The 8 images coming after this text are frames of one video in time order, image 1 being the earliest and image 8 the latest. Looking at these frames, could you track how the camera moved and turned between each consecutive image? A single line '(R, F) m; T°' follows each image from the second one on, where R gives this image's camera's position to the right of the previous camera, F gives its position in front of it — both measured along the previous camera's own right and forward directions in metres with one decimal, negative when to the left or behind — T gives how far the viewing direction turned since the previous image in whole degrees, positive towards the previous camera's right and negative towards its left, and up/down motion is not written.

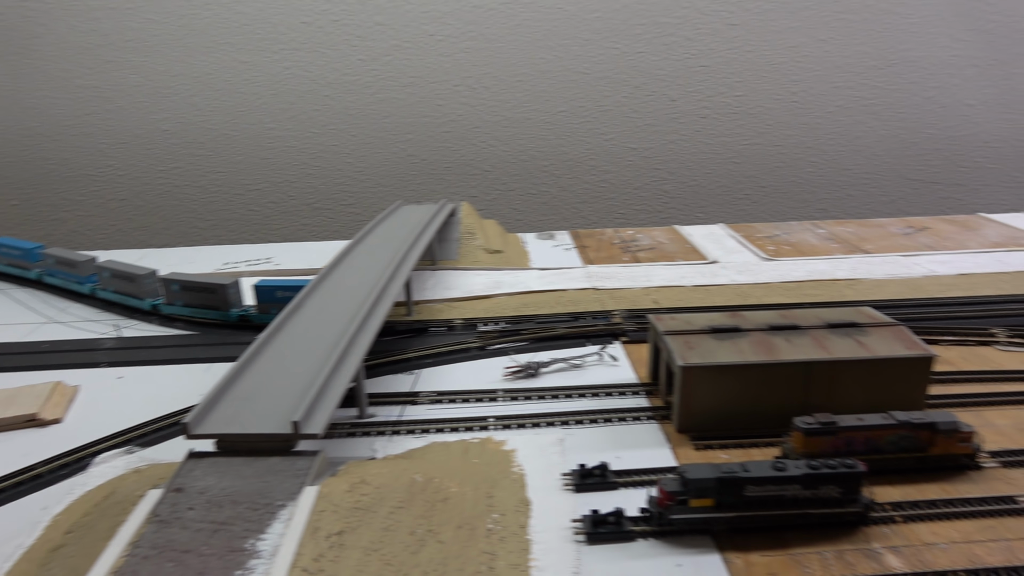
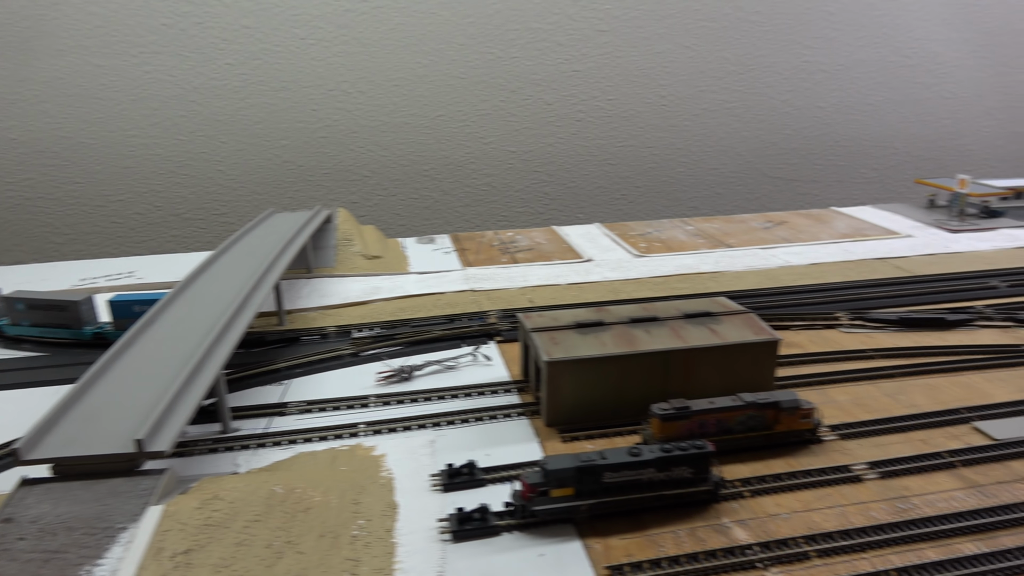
(+0.2, 0.0) m; +8°
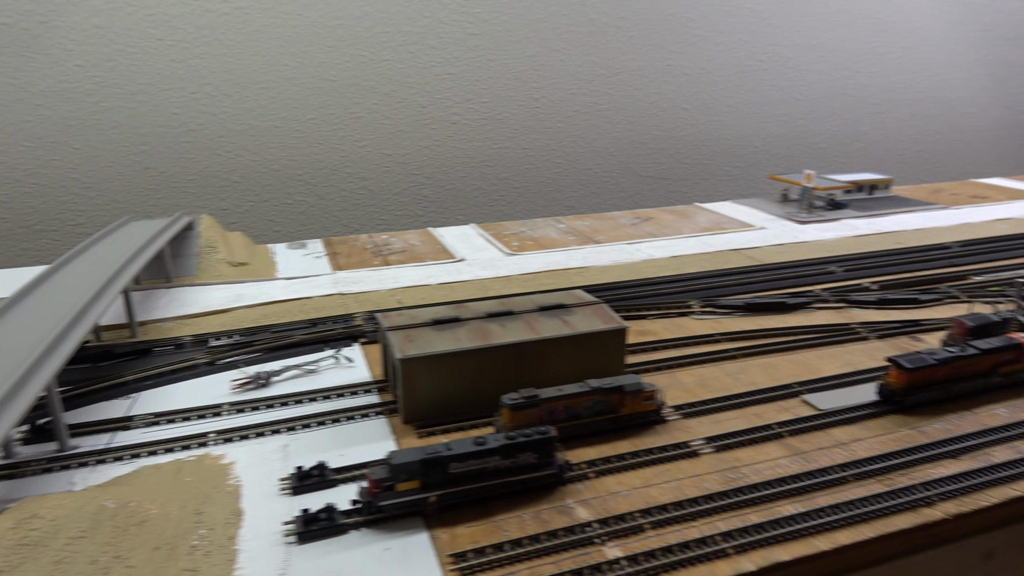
(+0.4, -0.1) m; +8°
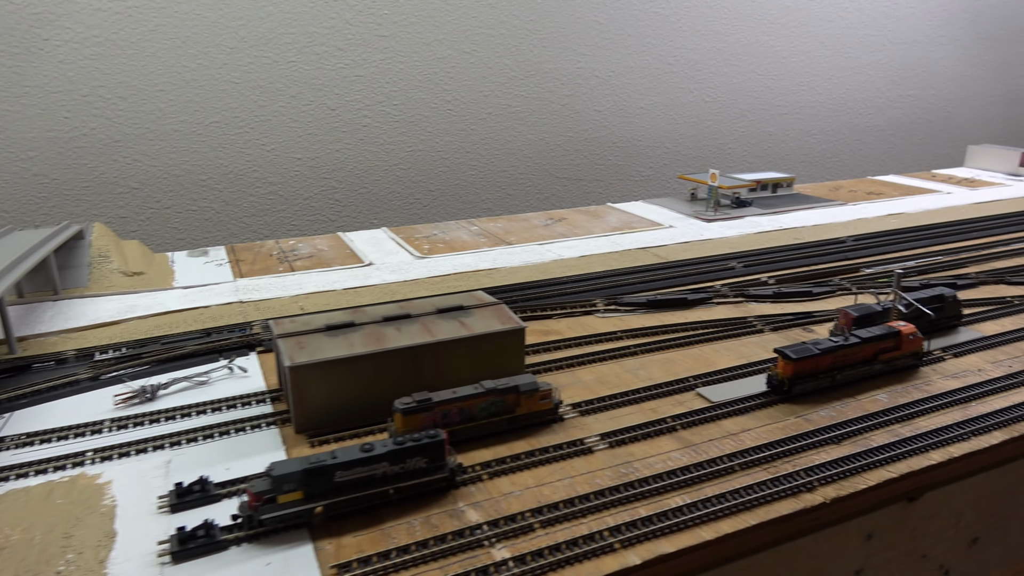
(+0.3, 0.0) m; +5°
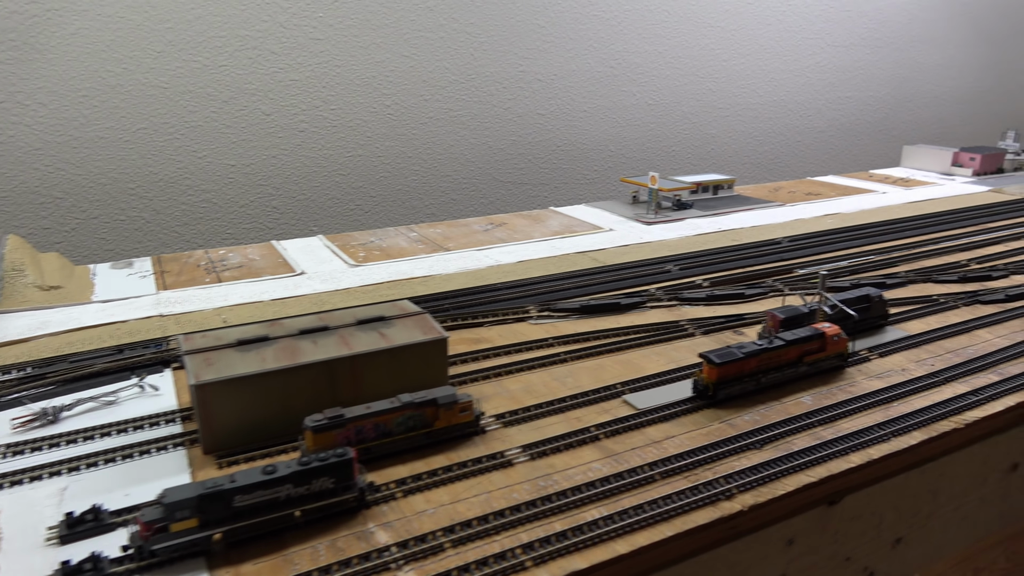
(+0.3, +0.1) m; +3°
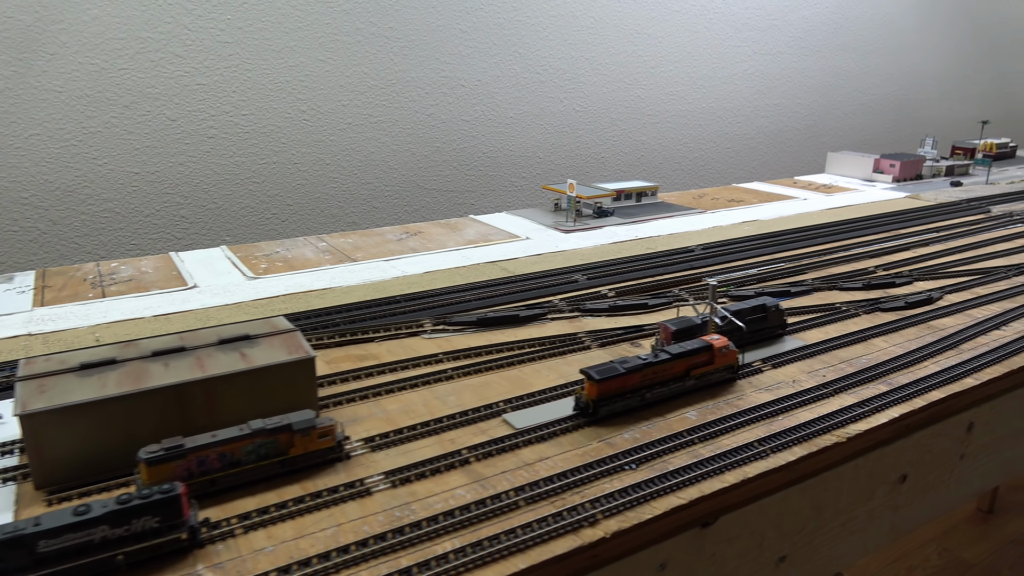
(+0.6, +0.2) m; +3°
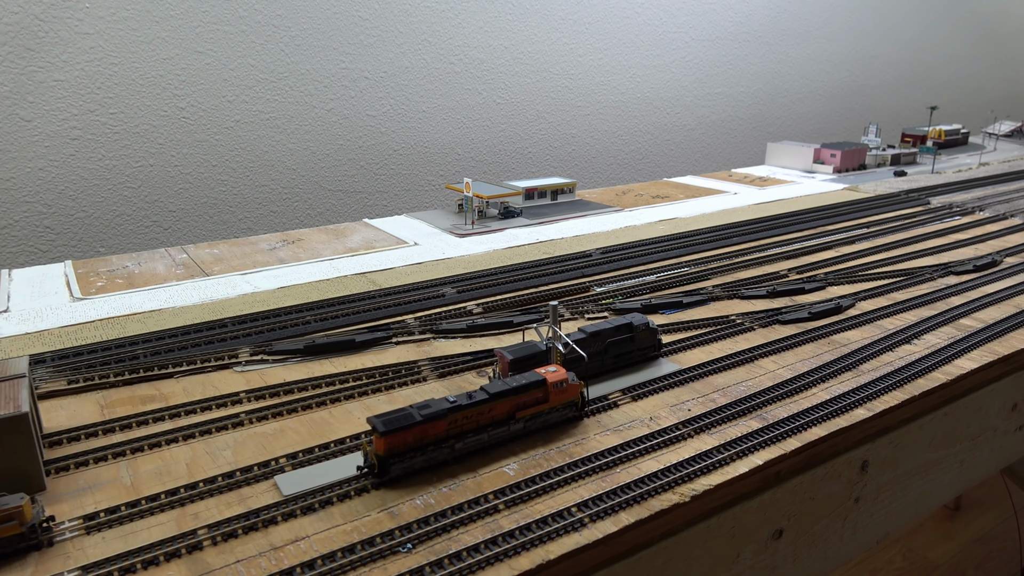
(+1.3, +1.0) m; +1°
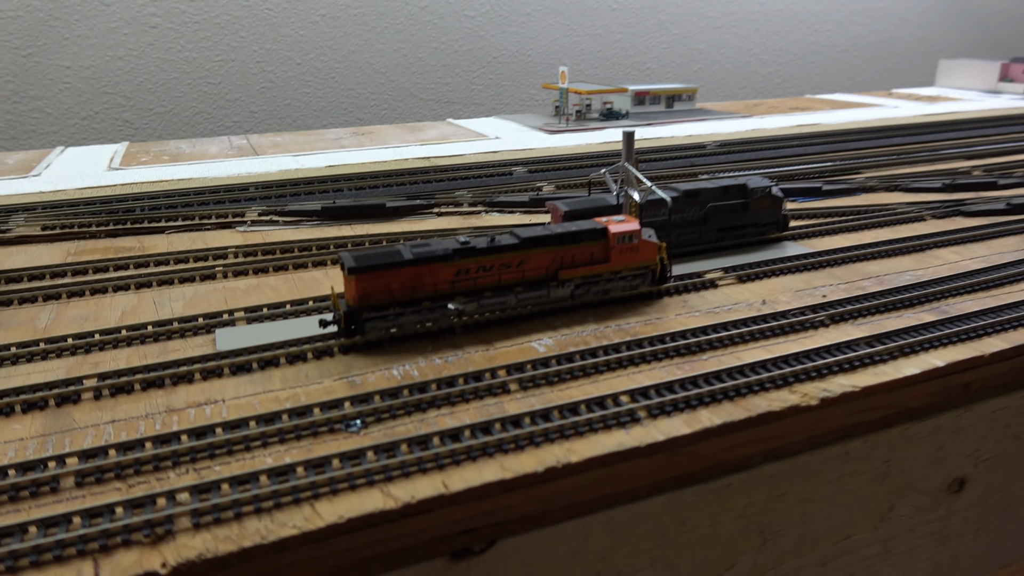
(+0.4, +1.5) m; -9°
